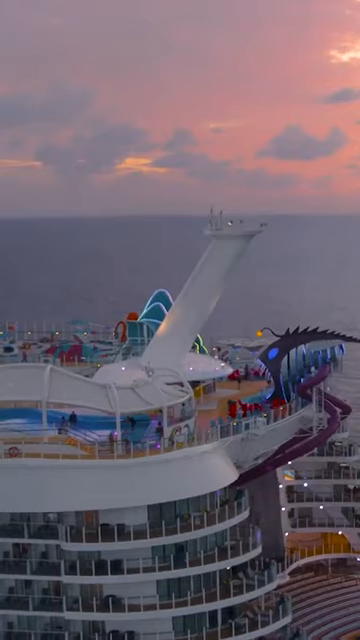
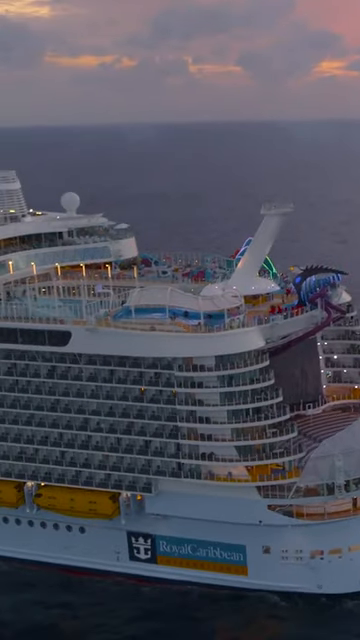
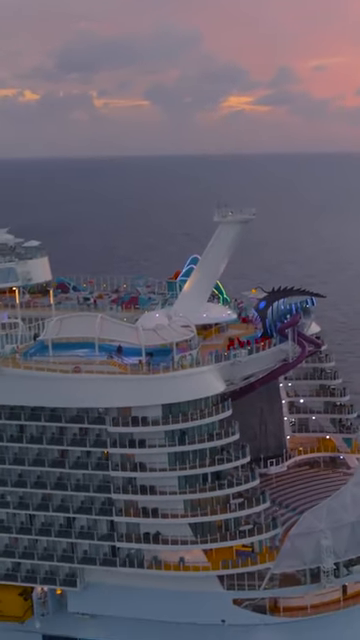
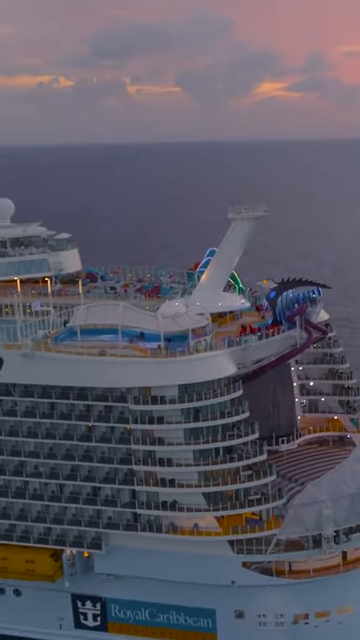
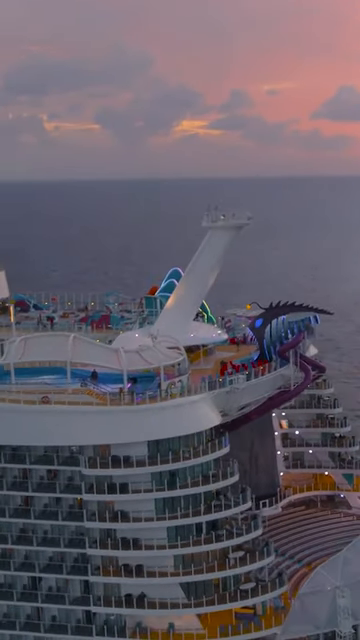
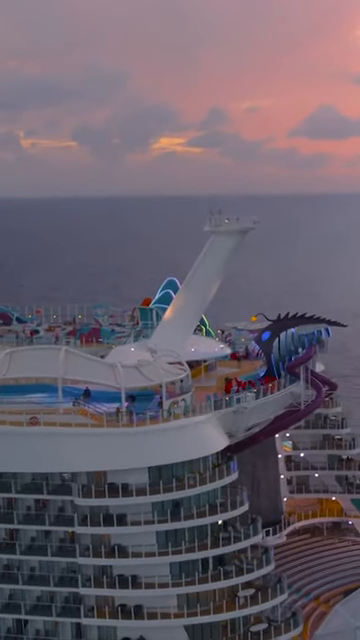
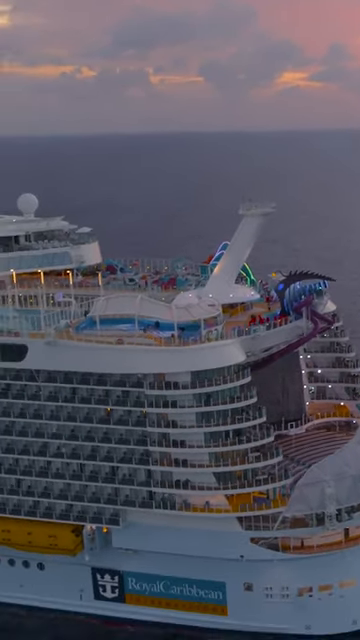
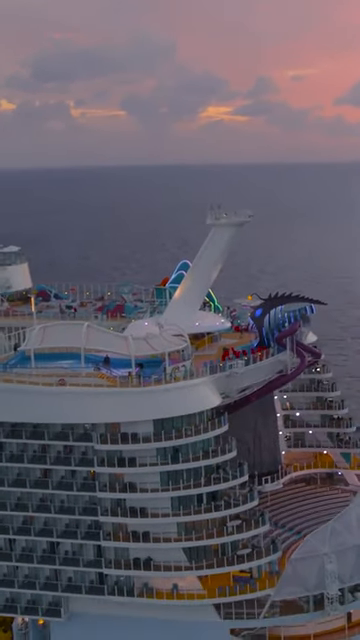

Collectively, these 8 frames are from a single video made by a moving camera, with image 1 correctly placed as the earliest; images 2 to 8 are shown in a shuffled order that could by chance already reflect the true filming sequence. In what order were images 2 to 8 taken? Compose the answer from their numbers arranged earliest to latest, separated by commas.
6, 5, 8, 3, 4, 7, 2
